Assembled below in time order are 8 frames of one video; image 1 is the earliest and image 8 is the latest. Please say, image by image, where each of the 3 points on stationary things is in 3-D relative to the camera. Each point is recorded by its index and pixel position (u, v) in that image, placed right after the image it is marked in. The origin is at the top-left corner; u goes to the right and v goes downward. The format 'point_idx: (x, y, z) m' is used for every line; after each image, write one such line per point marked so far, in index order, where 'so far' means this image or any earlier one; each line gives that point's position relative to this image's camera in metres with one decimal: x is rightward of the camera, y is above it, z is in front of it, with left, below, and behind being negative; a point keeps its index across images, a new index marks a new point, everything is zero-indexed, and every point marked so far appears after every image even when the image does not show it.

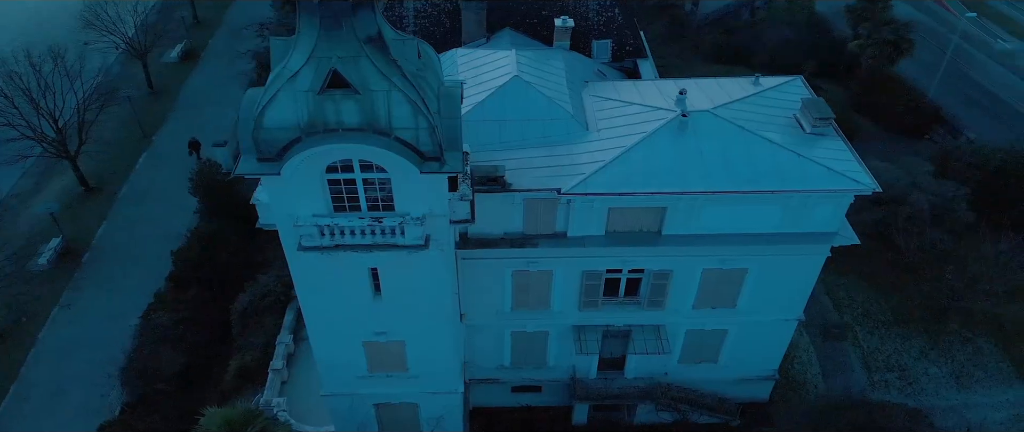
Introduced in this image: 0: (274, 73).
0: (-4.6, +2.8, +12.8) m
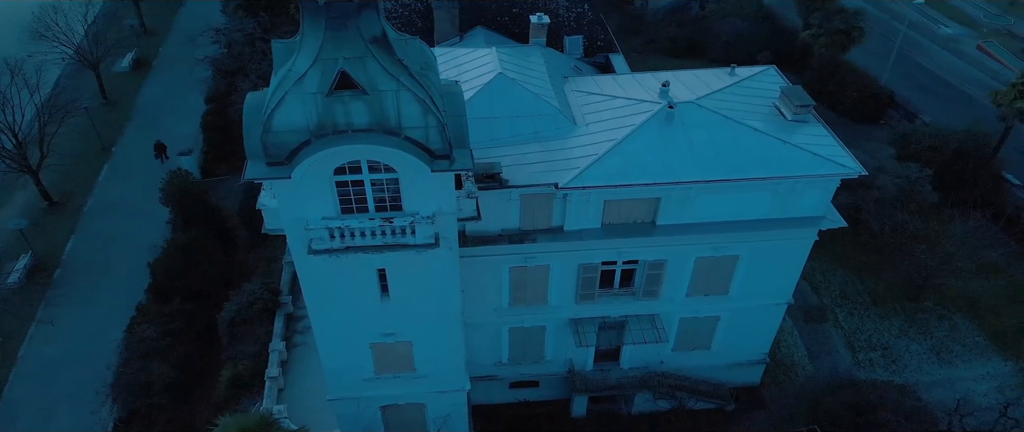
0: (-4.4, +2.7, +12.6) m
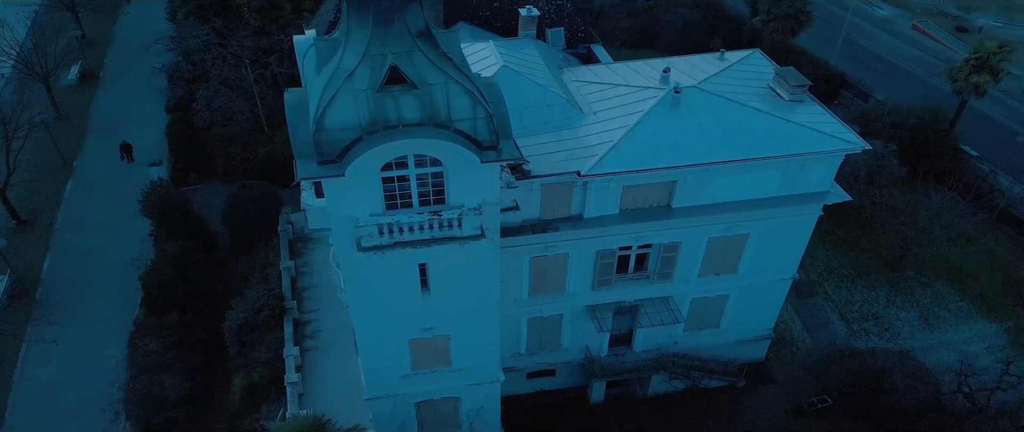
0: (-3.5, +2.7, +12.5) m
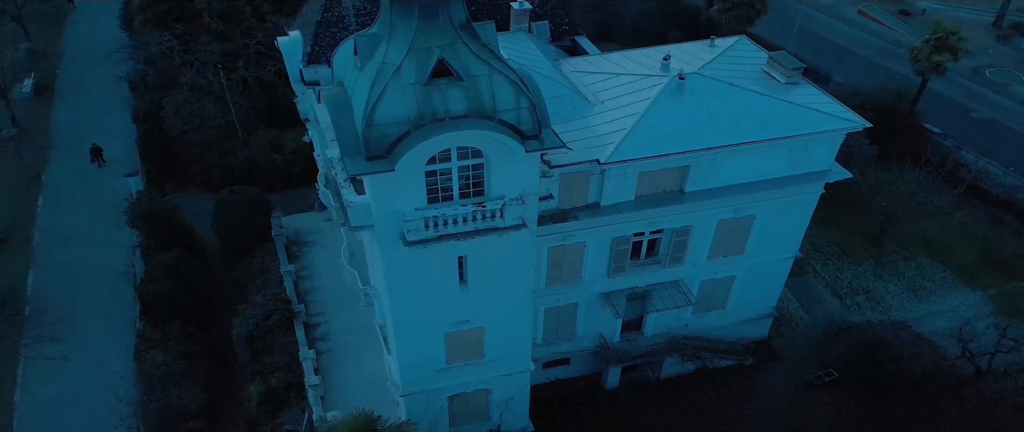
0: (-2.6, +2.8, +12.5) m
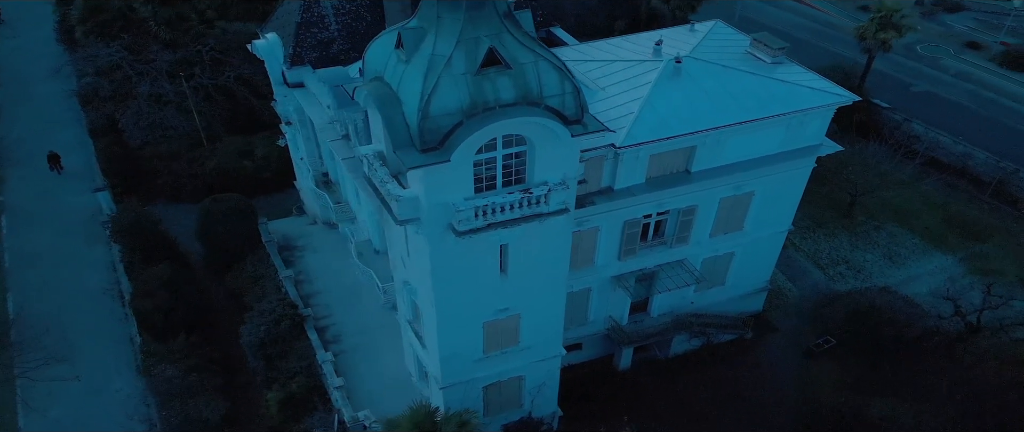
0: (-1.7, +3.0, +12.5) m
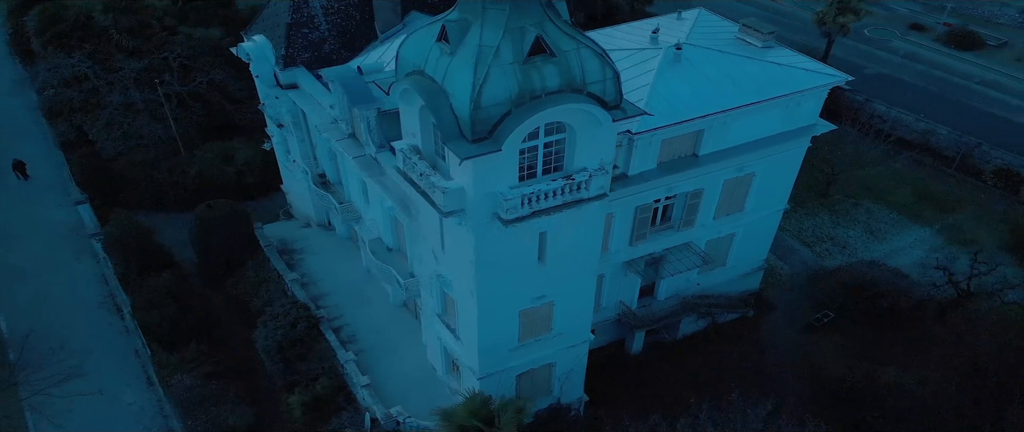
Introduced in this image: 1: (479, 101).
0: (-0.7, +3.2, +12.6) m
1: (-0.7, +2.2, +12.5) m
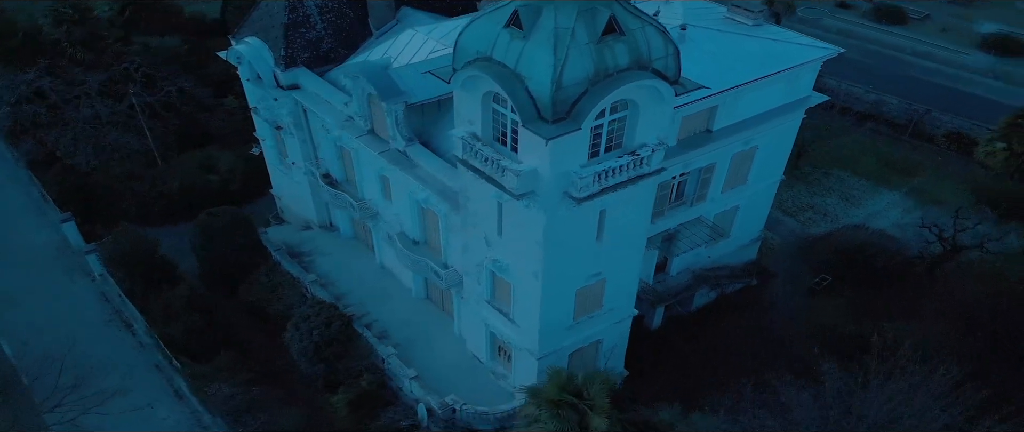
0: (+0.8, +3.6, +13.0) m
1: (+0.9, +2.7, +12.9) m
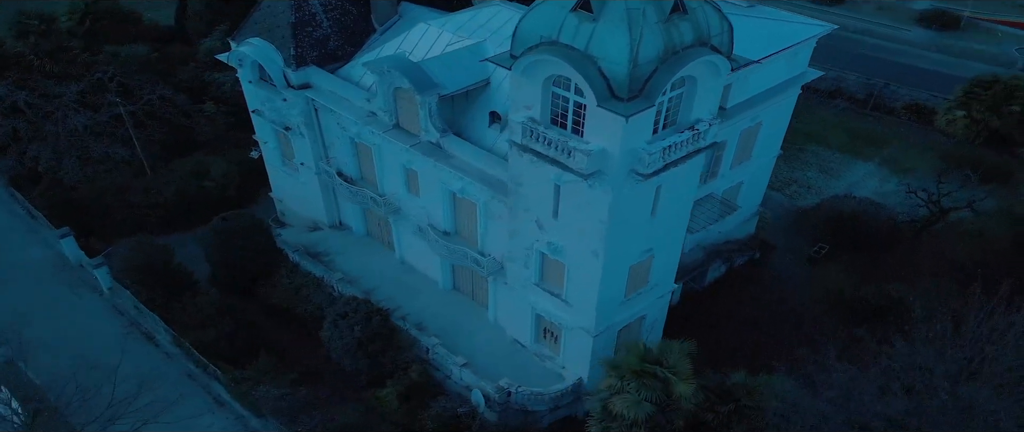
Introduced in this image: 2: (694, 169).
0: (+2.3, +4.1, +13.4) m
1: (+2.5, +3.2, +13.4) m
2: (+4.8, +1.3, +17.0) m
